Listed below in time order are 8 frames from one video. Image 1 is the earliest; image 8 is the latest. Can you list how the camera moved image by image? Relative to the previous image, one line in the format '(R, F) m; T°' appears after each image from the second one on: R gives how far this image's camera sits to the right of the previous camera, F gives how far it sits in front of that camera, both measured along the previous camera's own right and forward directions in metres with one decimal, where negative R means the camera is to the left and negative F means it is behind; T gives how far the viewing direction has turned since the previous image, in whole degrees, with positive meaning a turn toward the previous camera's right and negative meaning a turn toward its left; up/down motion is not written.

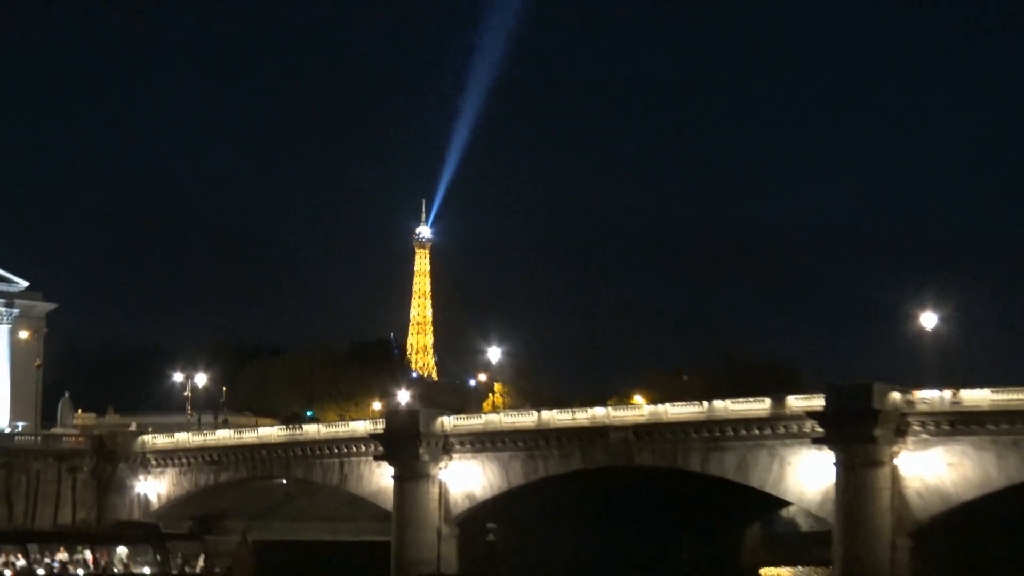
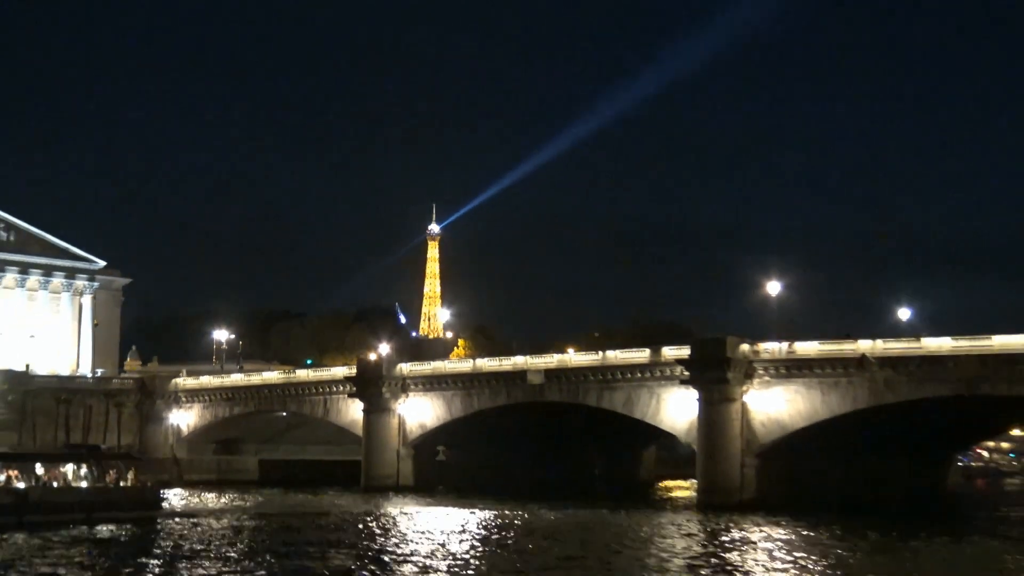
(+5.5, -8.4) m; -4°
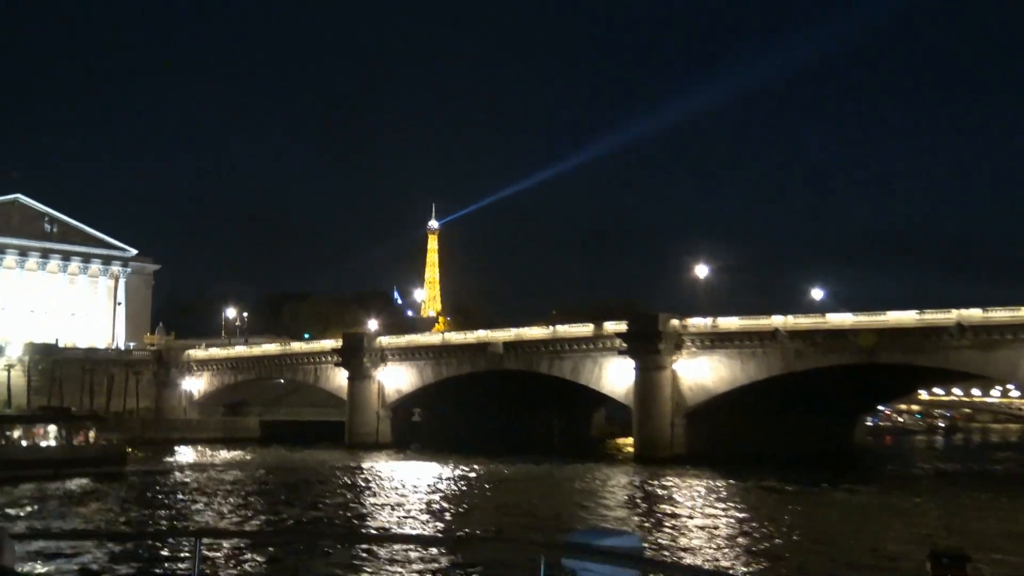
(+3.2, -5.7) m; -2°
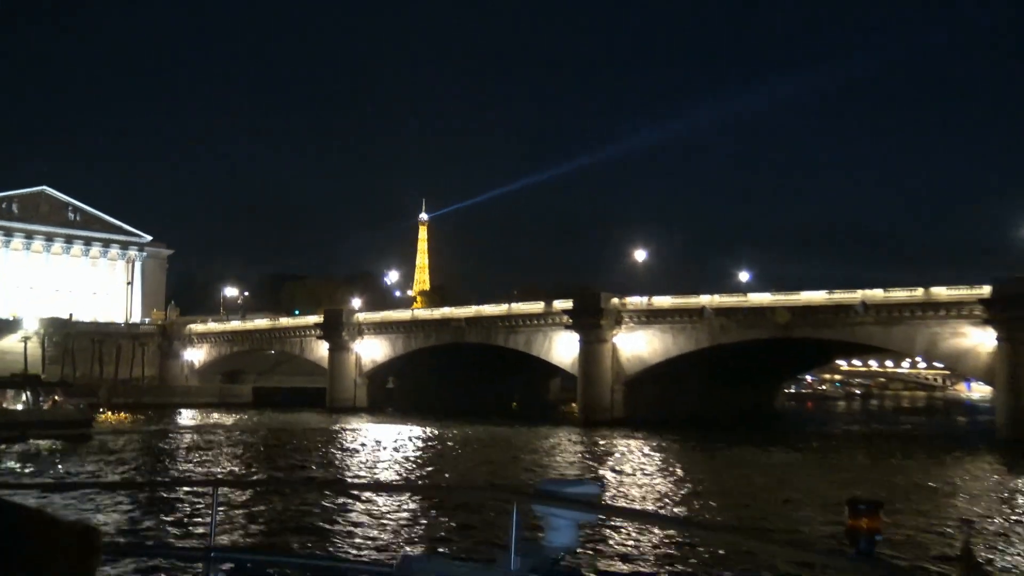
(+3.2, -5.4) m; -1°
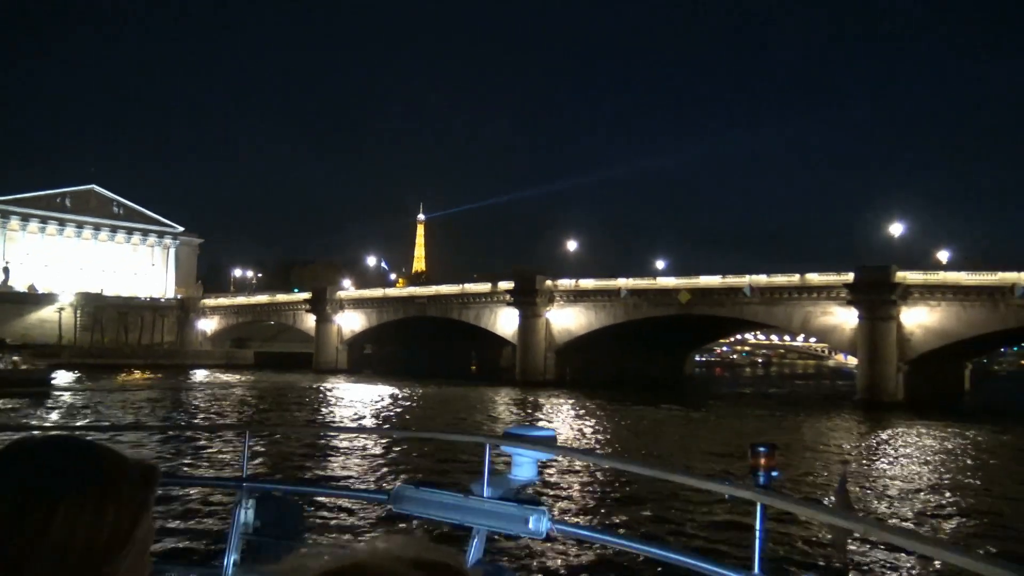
(+6.0, -9.4) m; -3°
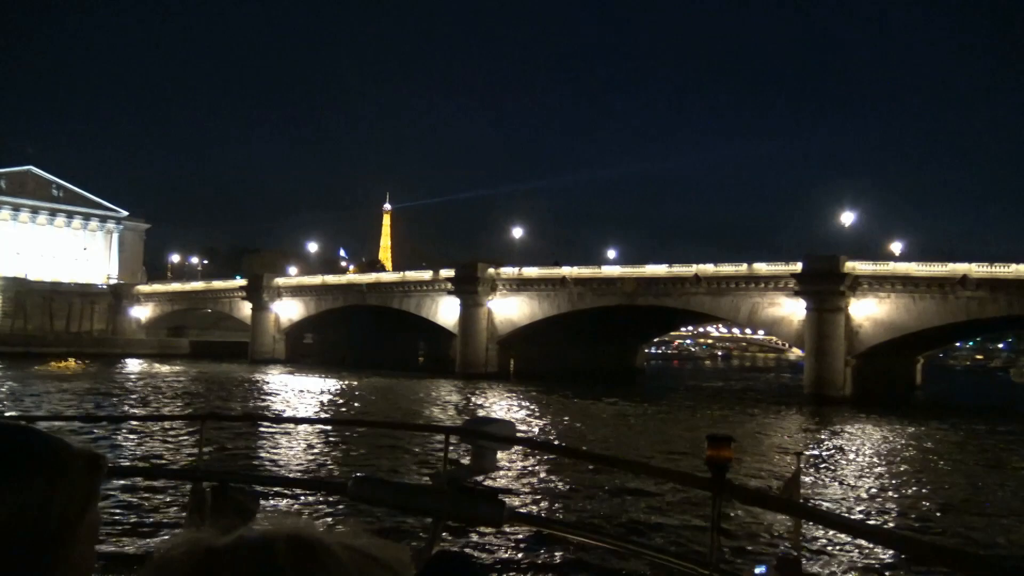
(+2.6, +2.0) m; +1°
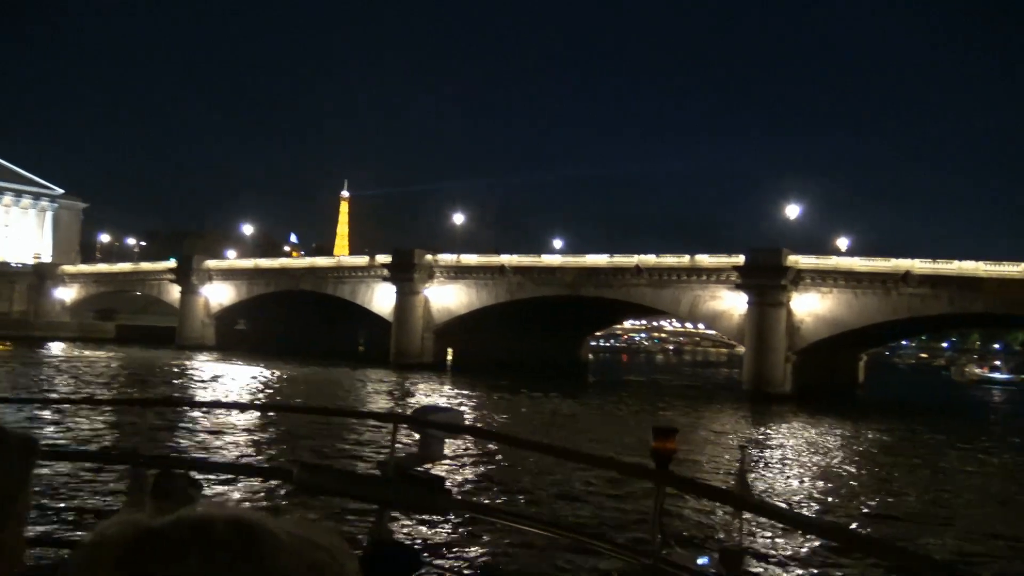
(+1.9, +1.7) m; +2°
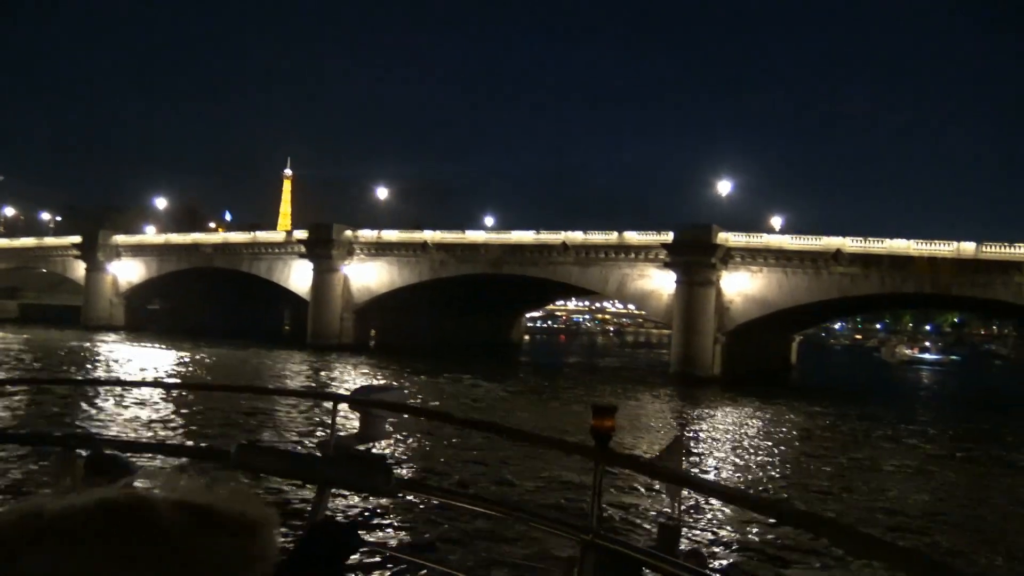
(+2.0, +2.2) m; +2°
